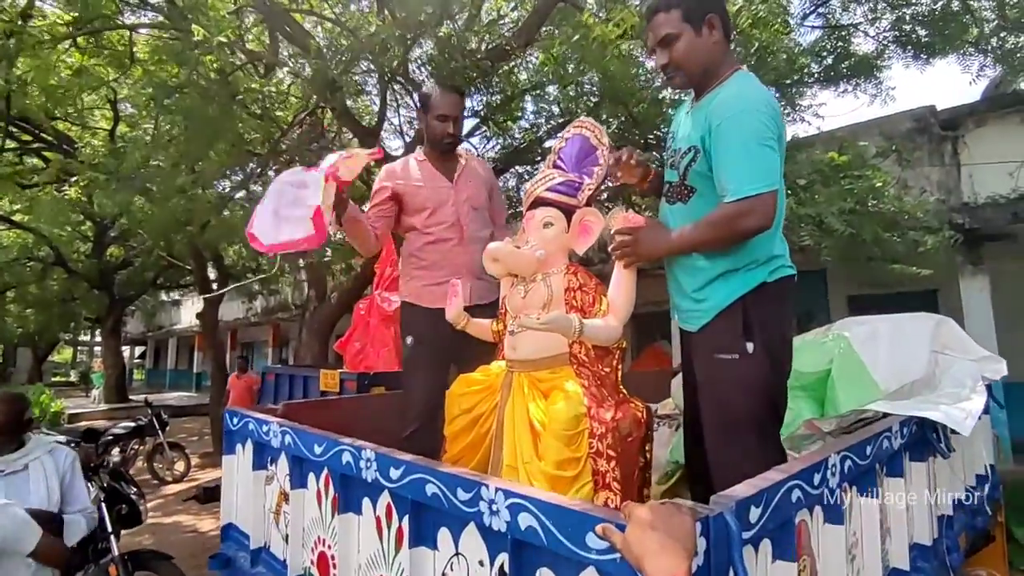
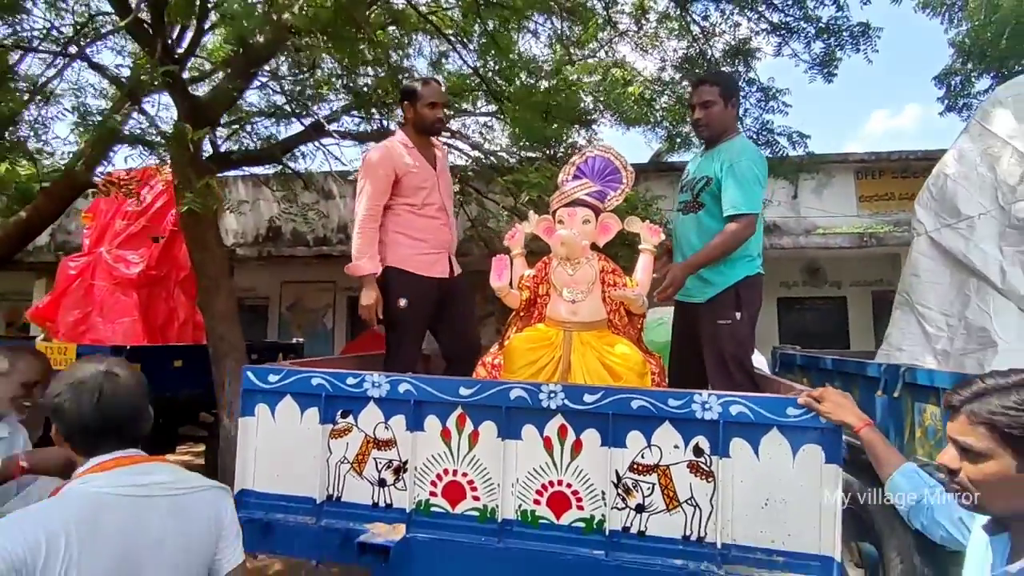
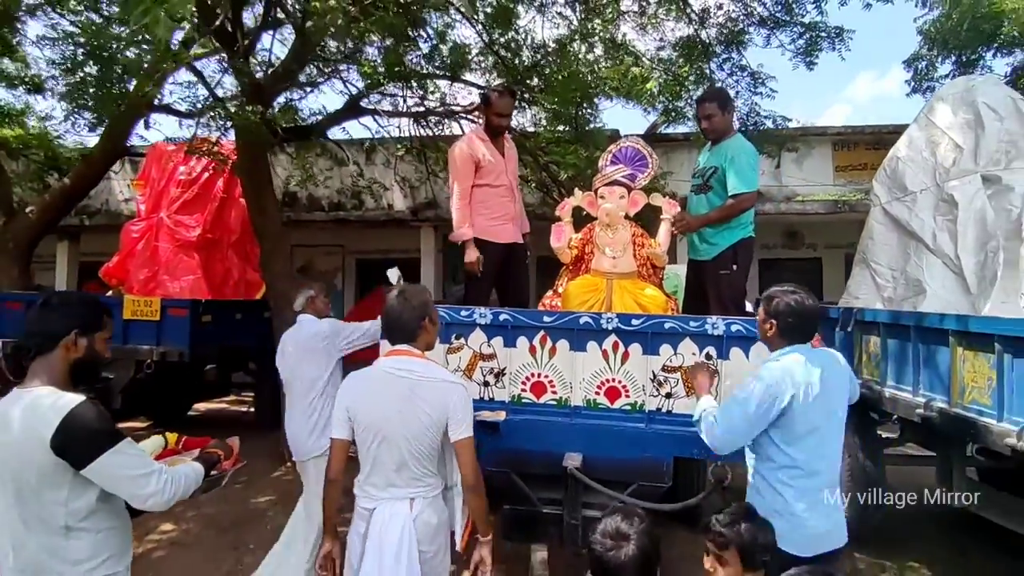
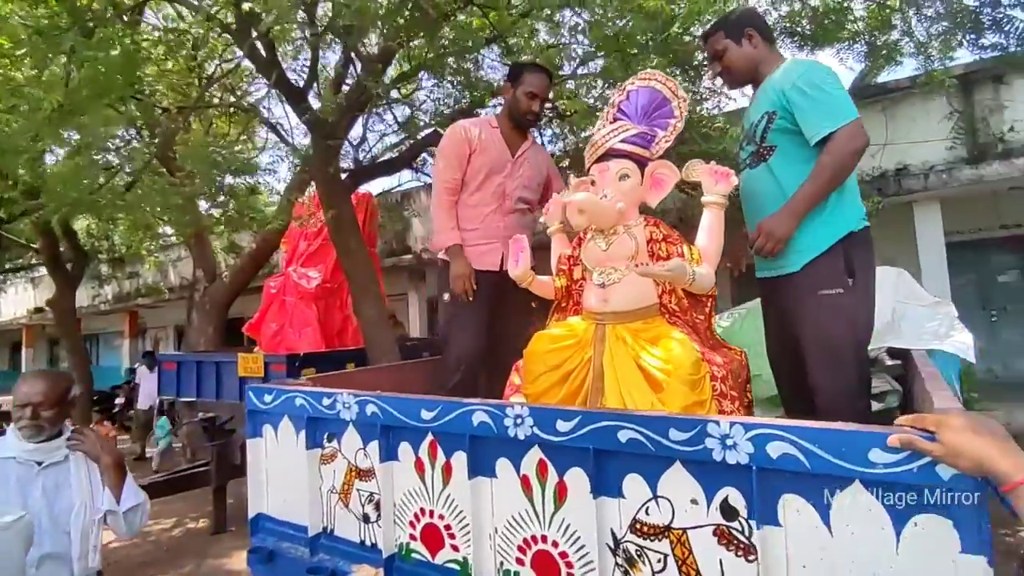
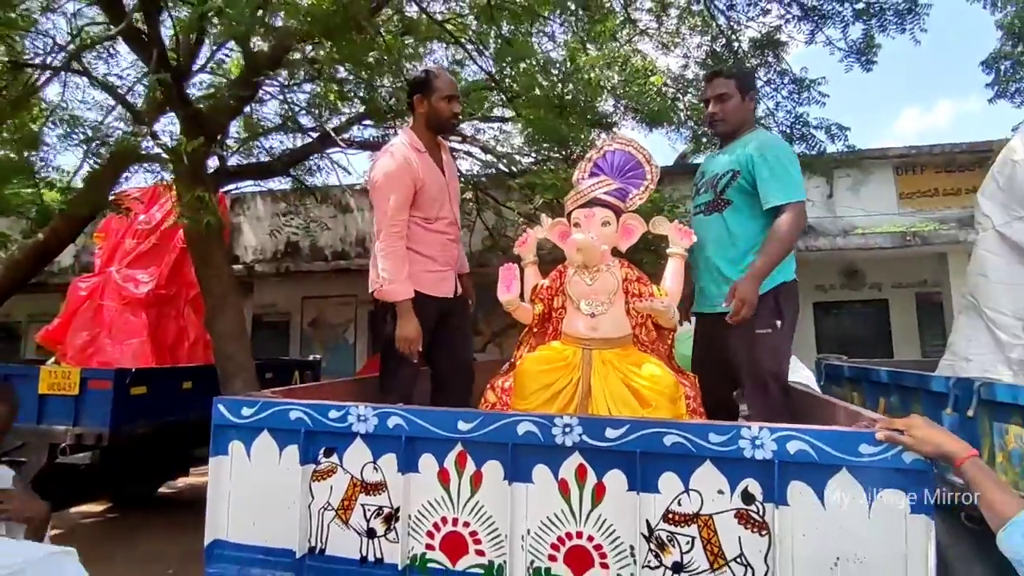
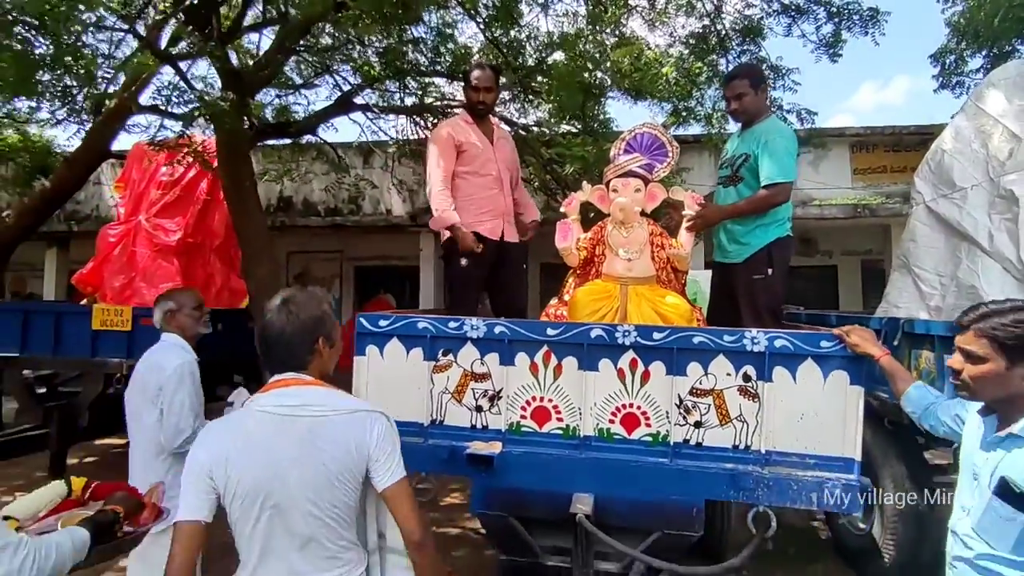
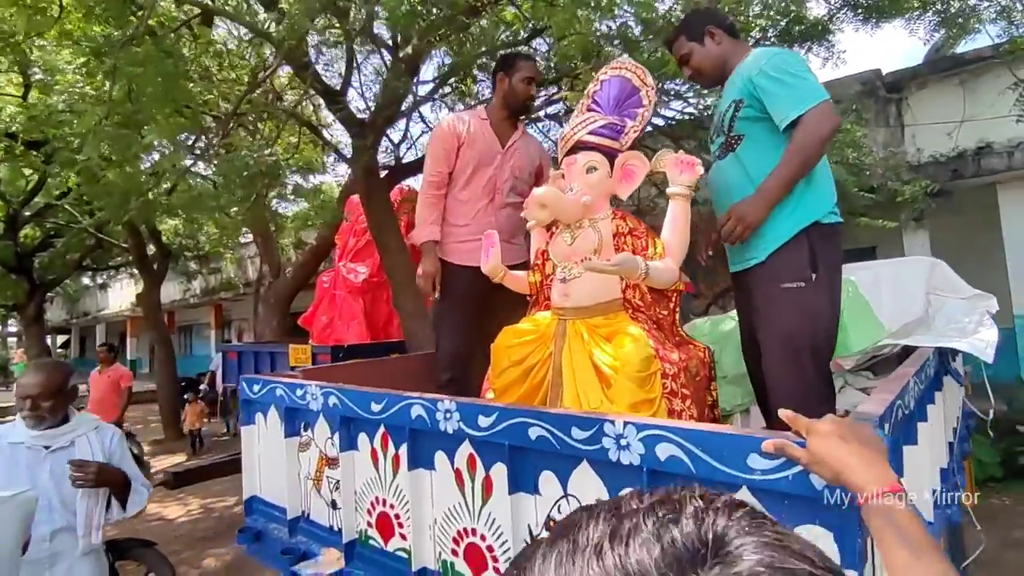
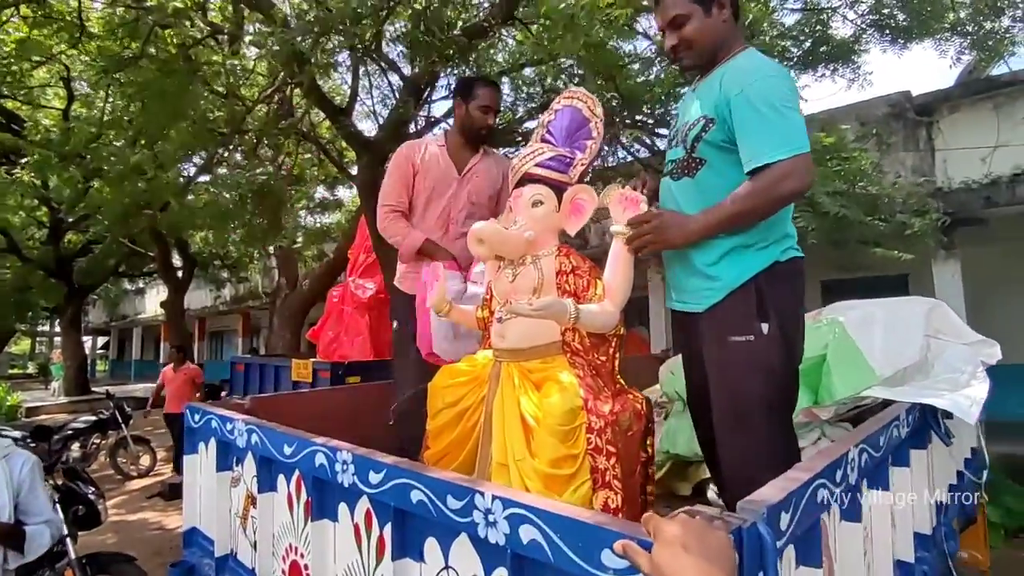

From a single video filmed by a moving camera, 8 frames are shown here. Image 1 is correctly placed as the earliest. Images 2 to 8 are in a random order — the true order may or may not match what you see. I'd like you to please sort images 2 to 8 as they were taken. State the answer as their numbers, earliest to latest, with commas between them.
8, 7, 4, 5, 2, 6, 3
